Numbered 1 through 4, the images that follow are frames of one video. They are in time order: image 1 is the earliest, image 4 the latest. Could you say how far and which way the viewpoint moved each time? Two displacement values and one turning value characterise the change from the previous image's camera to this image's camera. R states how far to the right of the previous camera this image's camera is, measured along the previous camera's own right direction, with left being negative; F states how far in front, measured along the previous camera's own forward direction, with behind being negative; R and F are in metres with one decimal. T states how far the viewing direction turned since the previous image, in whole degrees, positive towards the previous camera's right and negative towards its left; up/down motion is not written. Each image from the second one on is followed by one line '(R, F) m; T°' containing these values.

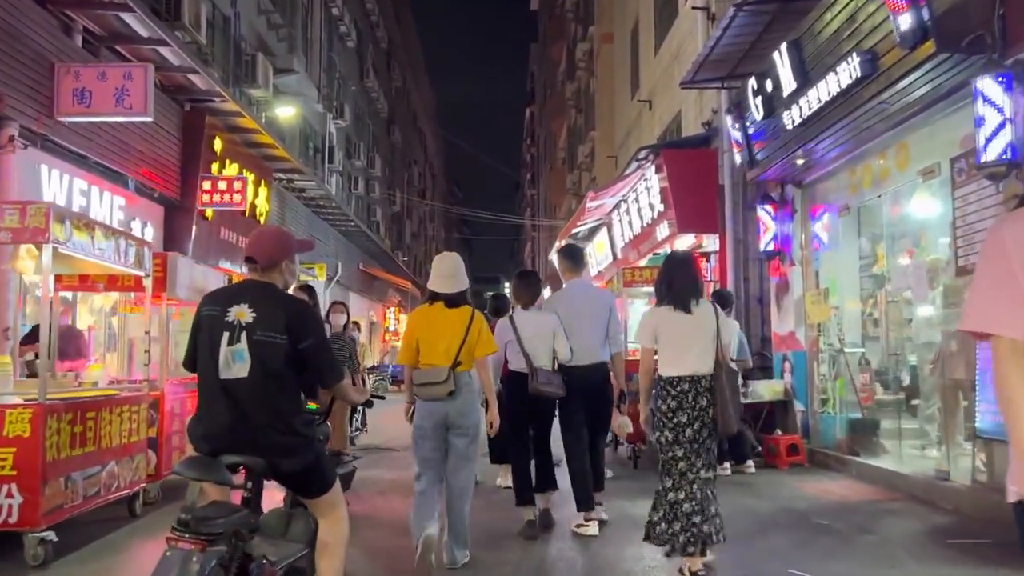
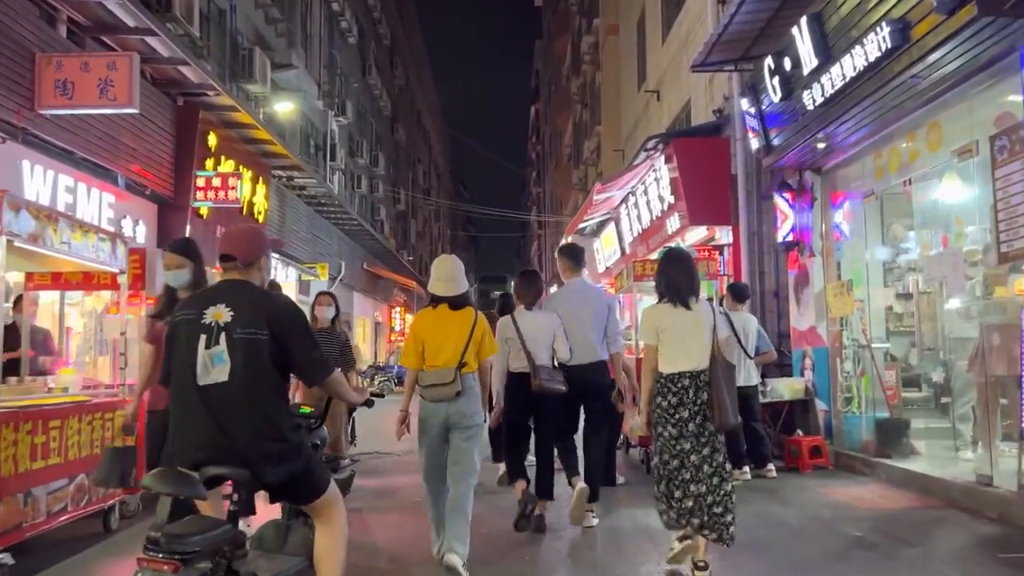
(0.0, +0.5) m; 0°
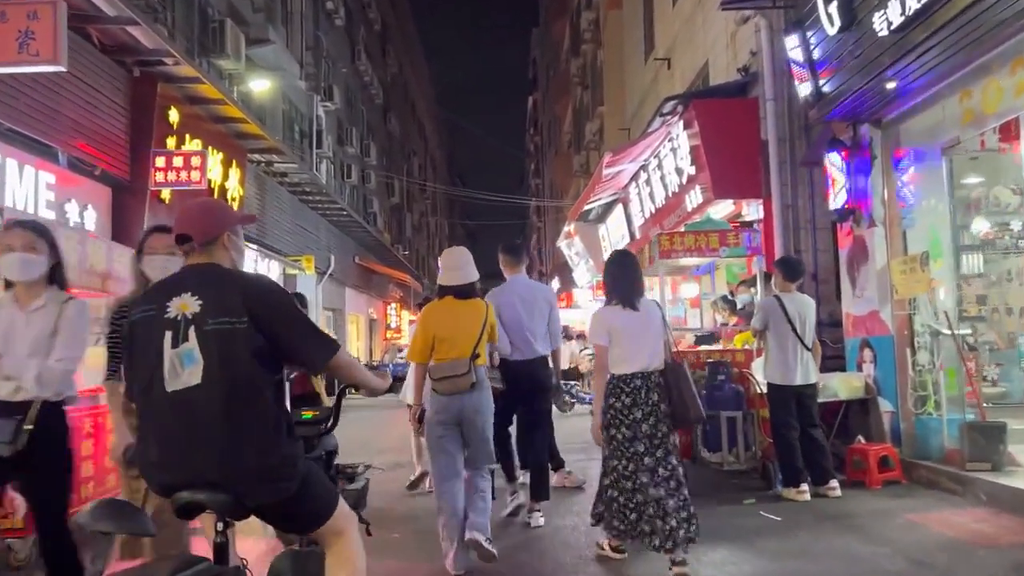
(0.0, +1.5) m; 0°
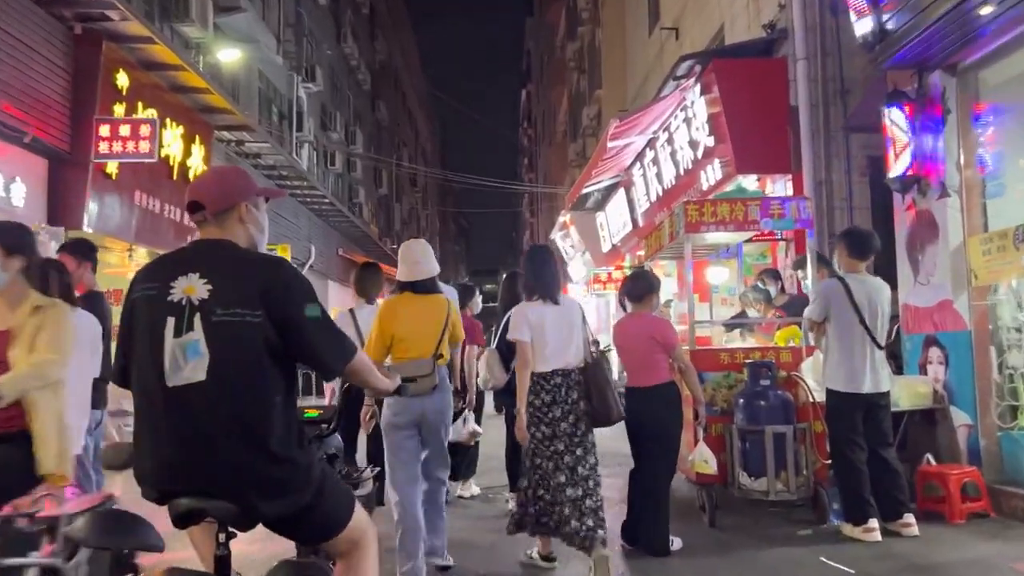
(0.0, +1.4) m; +1°
